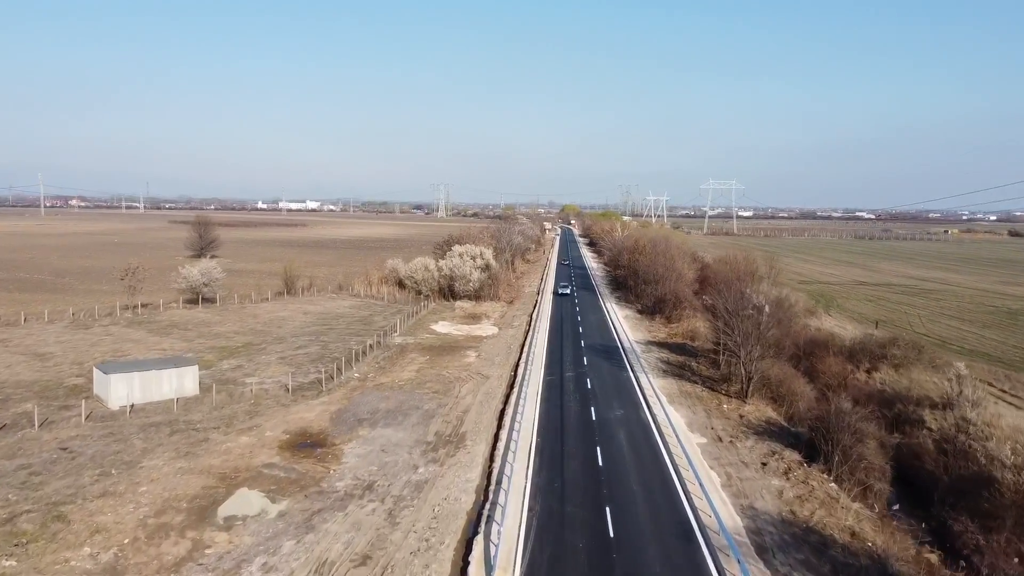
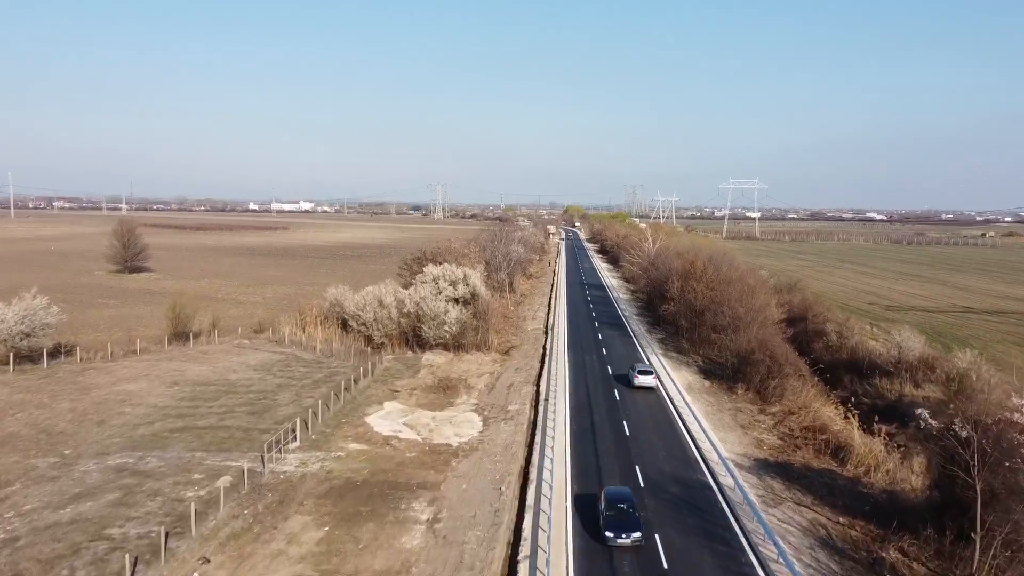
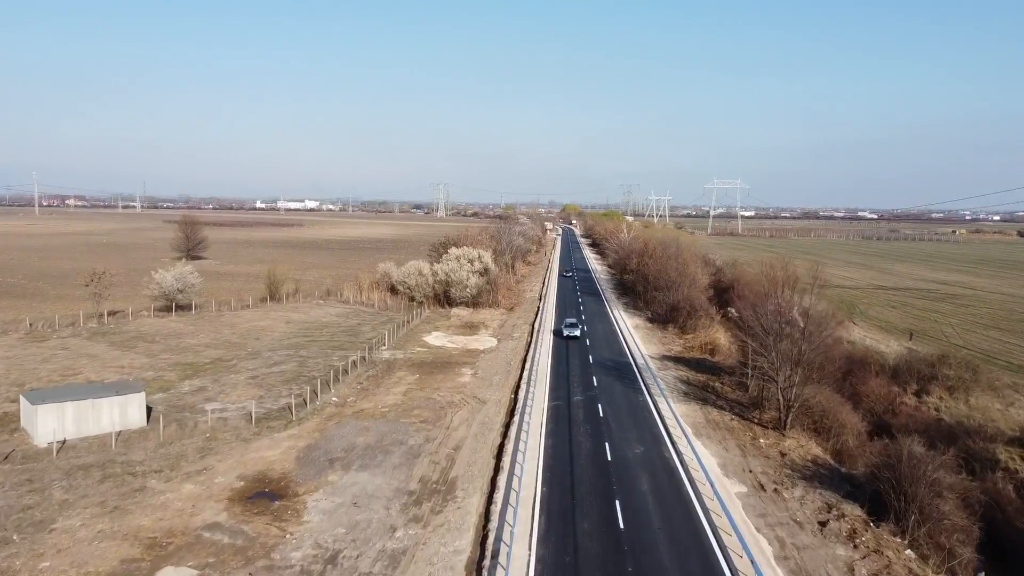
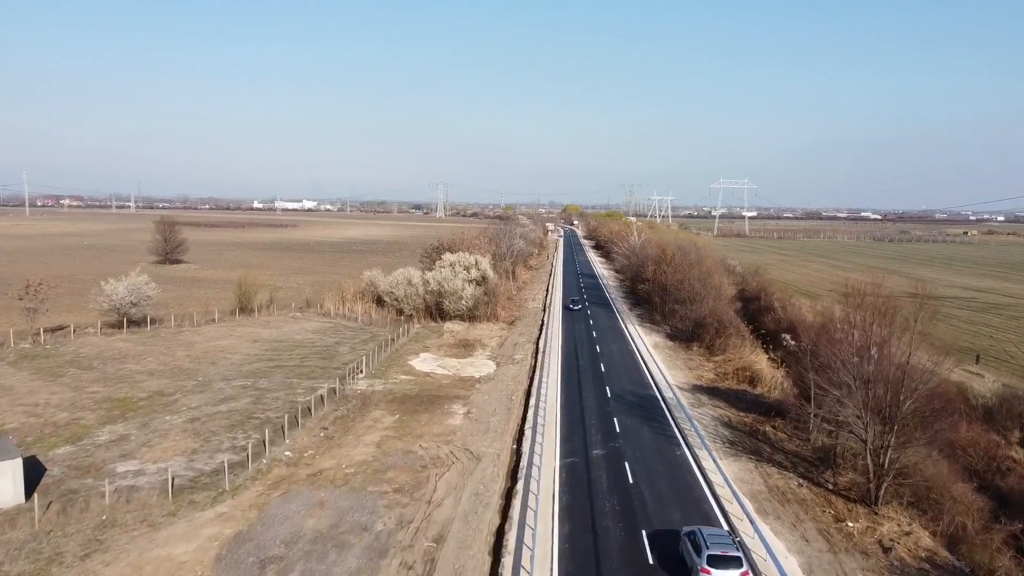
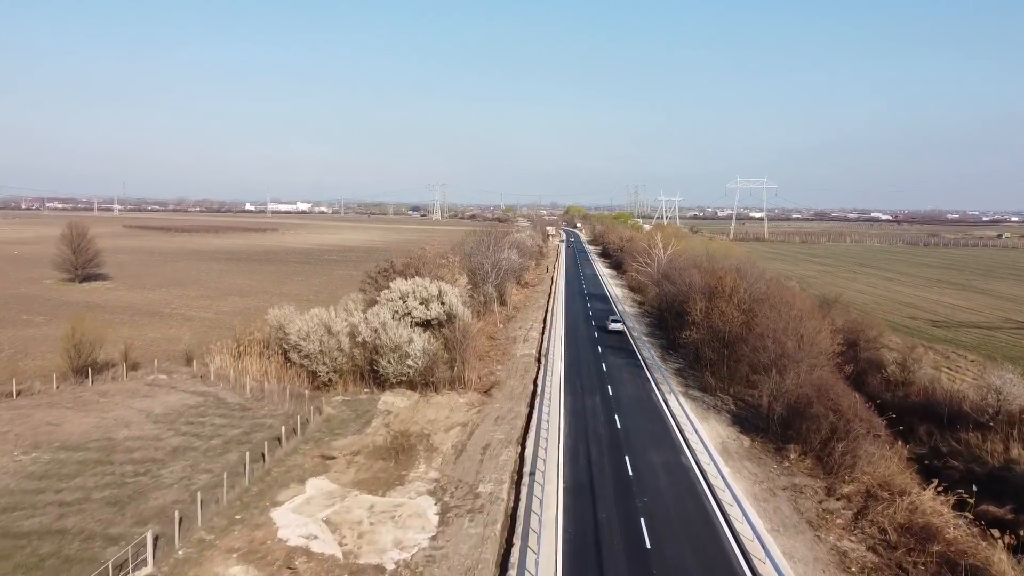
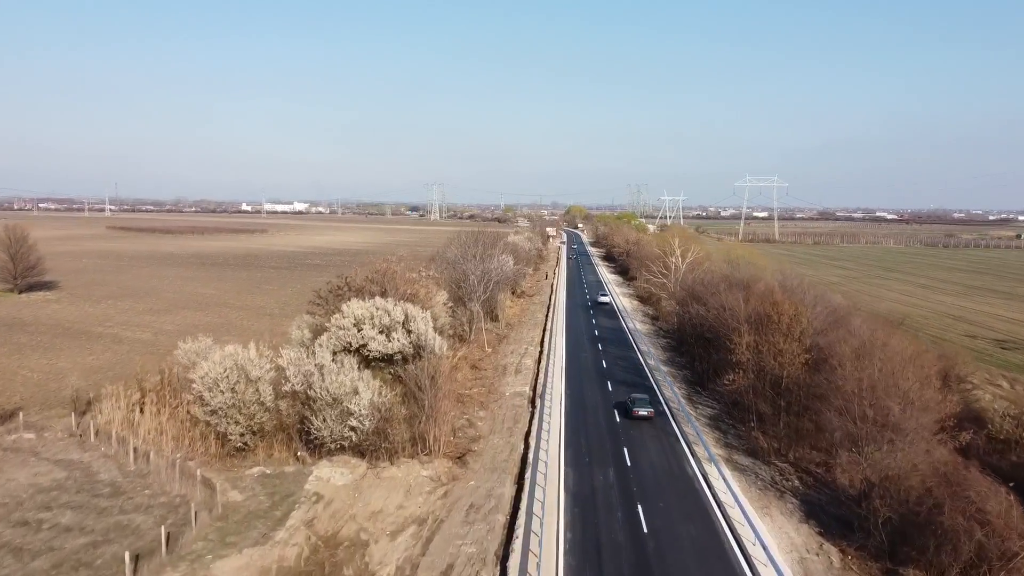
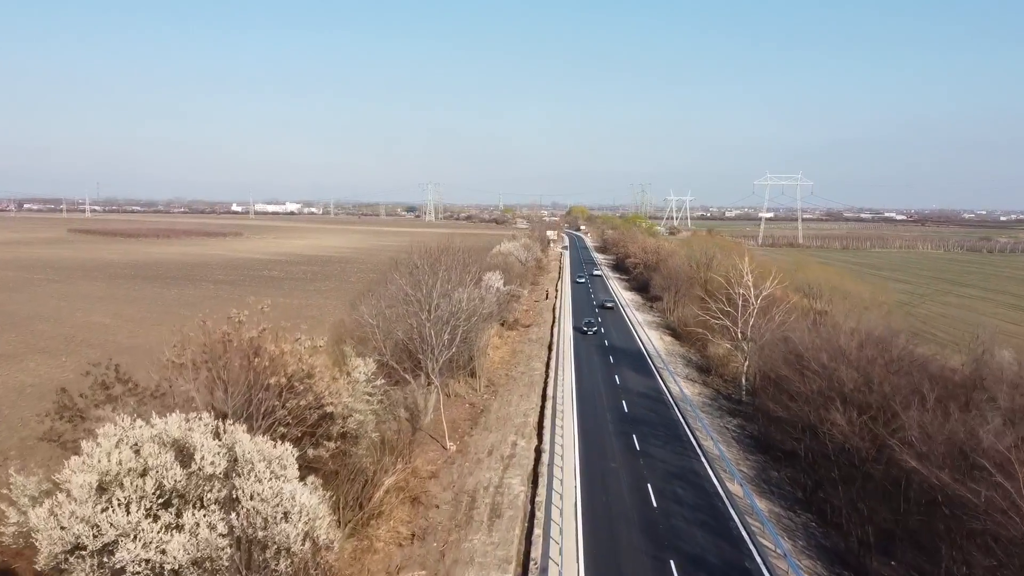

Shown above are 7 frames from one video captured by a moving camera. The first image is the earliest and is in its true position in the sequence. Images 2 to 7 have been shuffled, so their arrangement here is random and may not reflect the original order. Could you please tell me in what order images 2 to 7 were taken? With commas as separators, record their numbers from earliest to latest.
3, 4, 2, 5, 6, 7
